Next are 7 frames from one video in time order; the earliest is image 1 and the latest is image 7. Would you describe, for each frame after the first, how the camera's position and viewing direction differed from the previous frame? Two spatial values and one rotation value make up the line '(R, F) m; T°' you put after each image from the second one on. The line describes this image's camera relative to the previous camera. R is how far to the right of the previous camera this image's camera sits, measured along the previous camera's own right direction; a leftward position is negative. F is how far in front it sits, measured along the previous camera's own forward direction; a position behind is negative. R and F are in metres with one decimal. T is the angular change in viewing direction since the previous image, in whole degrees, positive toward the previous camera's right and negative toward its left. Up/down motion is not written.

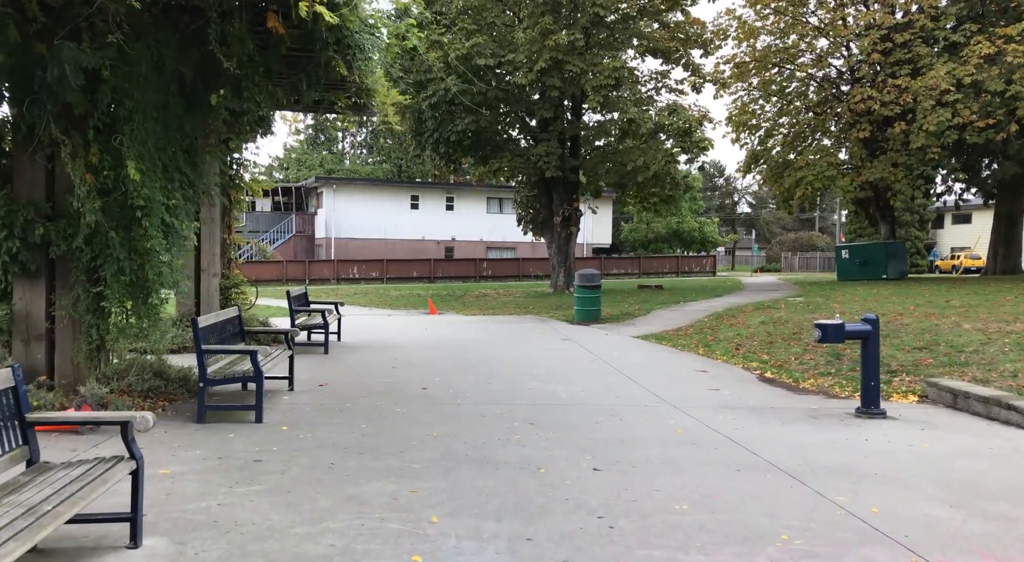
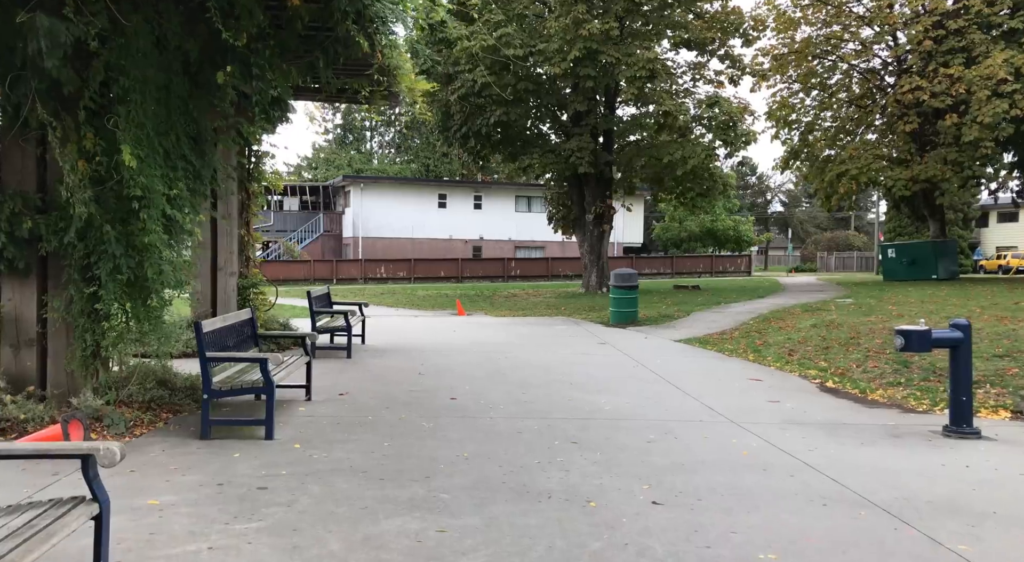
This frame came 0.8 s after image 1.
(-0.1, +0.7) m; -2°
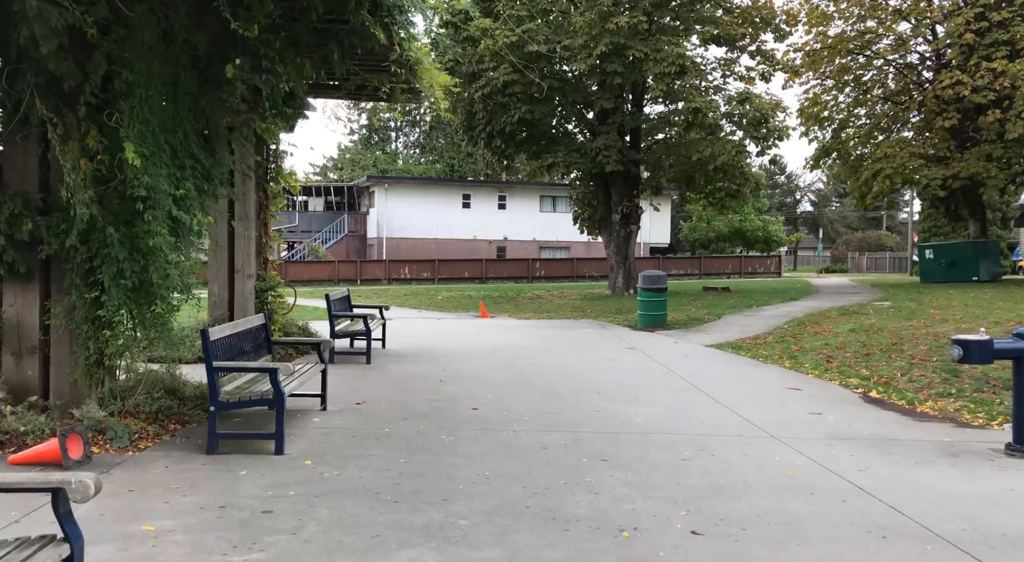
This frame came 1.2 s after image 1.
(0.0, +0.4) m; -2°
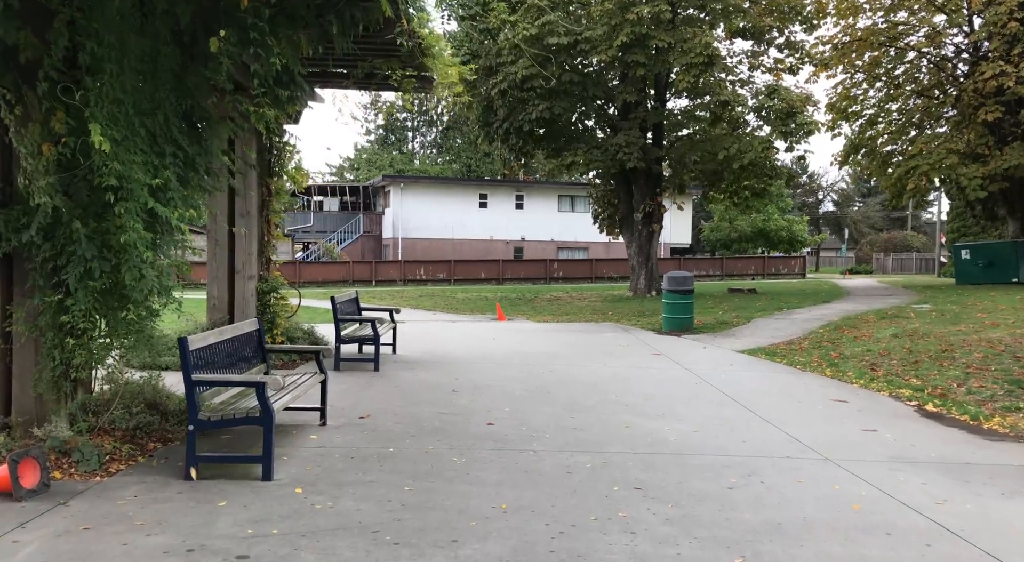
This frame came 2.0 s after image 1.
(0.0, +0.6) m; -1°
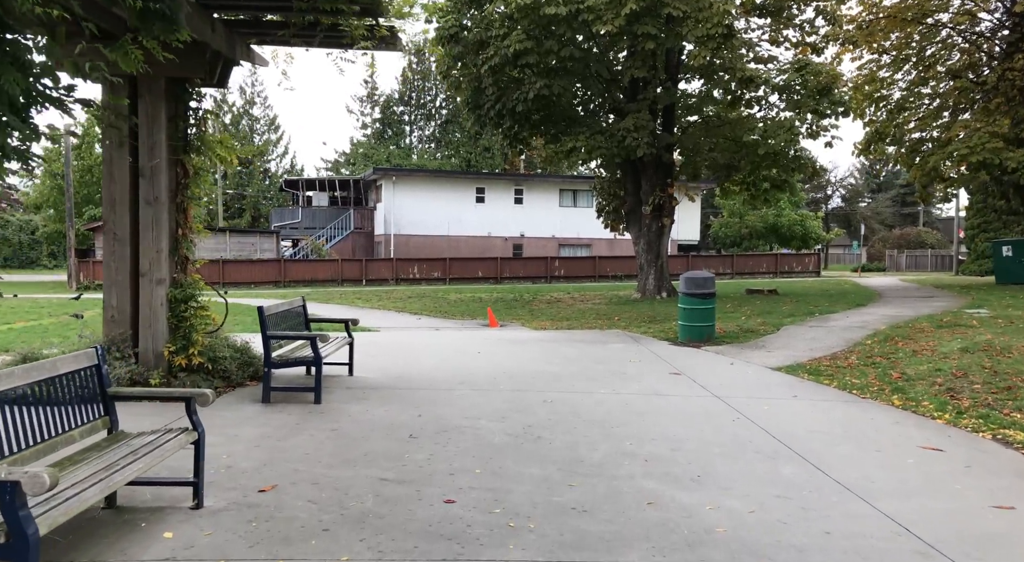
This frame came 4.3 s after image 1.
(+0.2, +1.9) m; 0°
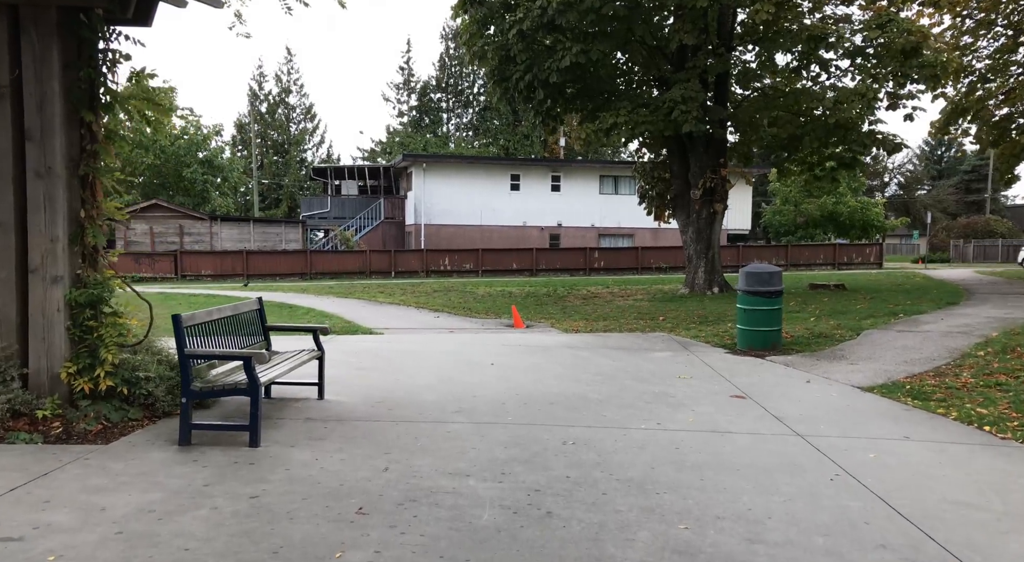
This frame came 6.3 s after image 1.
(+0.2, +1.8) m; -3°
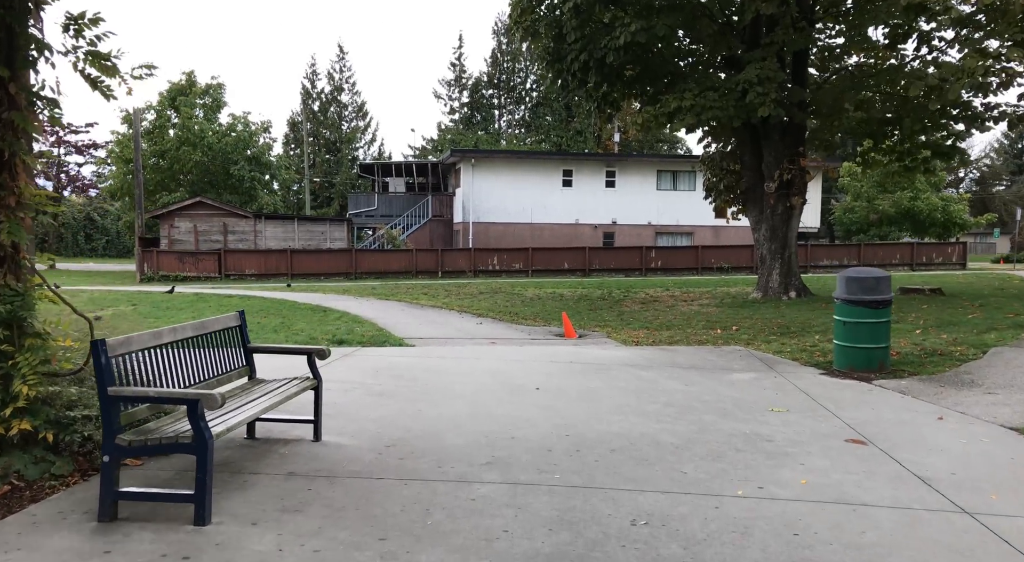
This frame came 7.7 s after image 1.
(0.0, +1.5) m; -4°
